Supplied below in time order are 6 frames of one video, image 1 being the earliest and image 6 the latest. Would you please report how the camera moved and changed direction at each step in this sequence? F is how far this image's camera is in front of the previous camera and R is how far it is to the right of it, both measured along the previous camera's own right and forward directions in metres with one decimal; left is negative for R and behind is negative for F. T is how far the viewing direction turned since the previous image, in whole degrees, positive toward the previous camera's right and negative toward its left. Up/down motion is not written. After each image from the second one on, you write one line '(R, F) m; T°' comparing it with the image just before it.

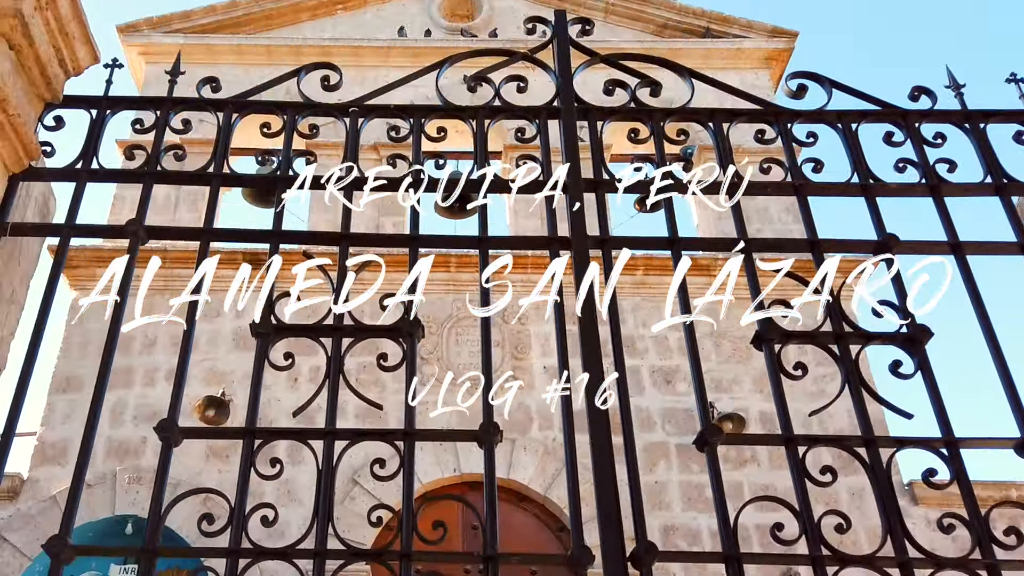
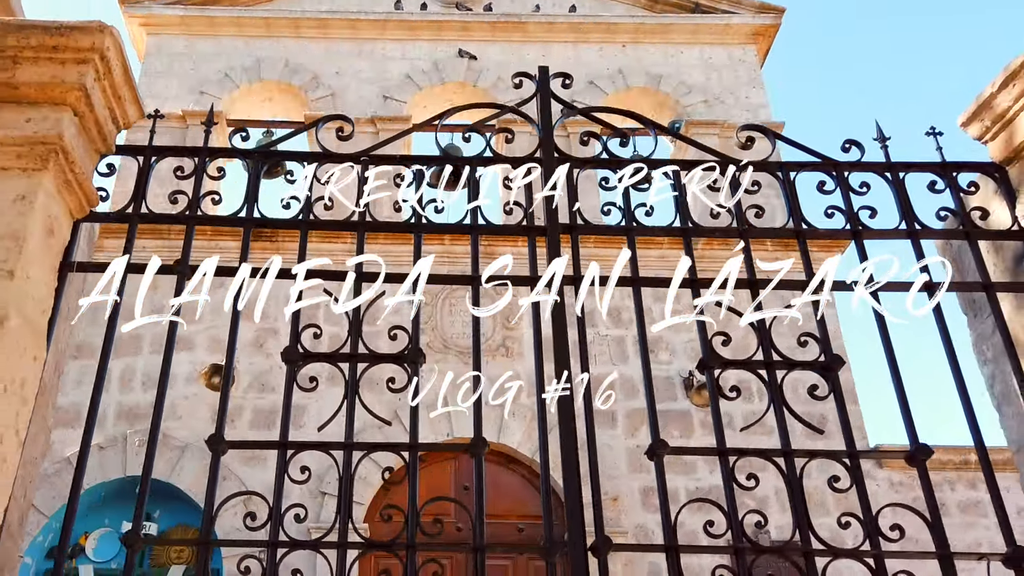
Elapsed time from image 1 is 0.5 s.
(0.0, -0.3) m; 0°
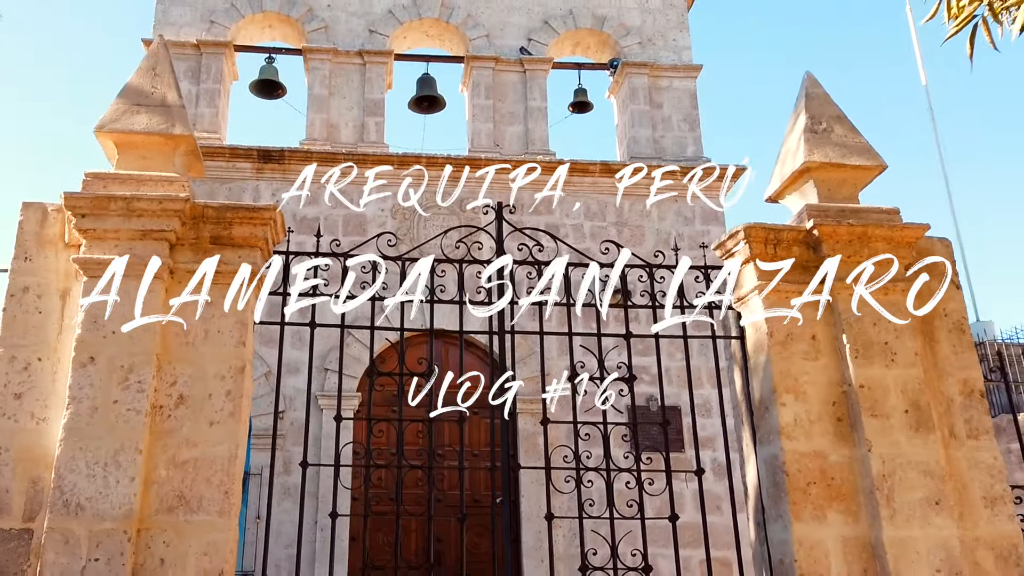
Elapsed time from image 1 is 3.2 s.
(0.0, -1.9) m; +2°
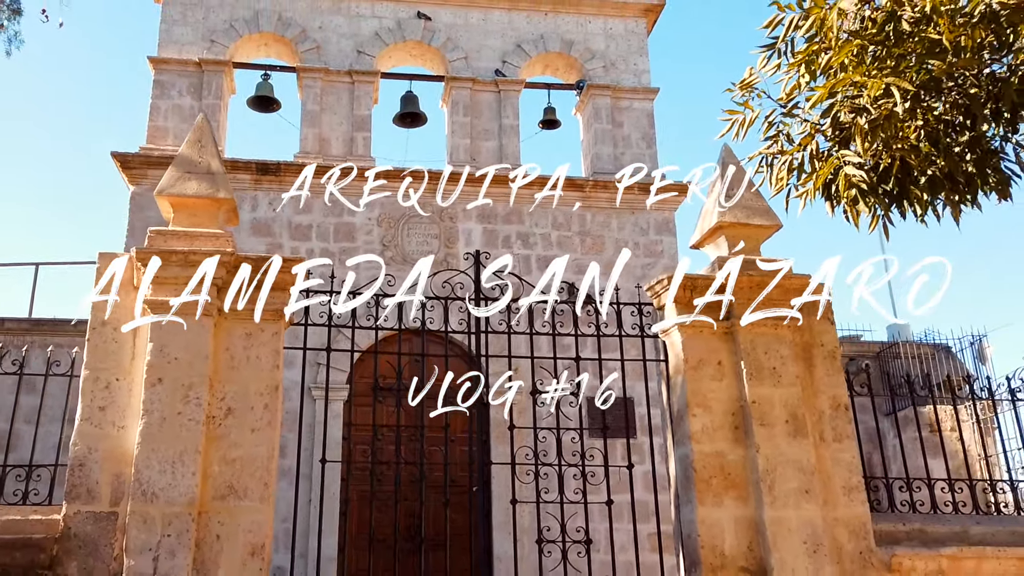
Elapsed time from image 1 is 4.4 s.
(0.0, -1.0) m; +1°
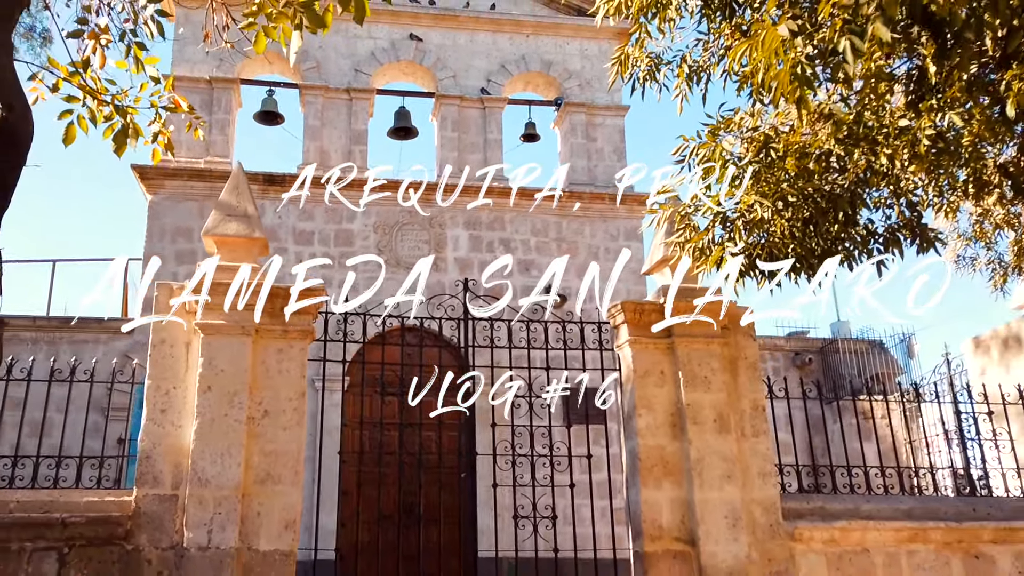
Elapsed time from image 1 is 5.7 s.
(0.0, -1.1) m; +1°
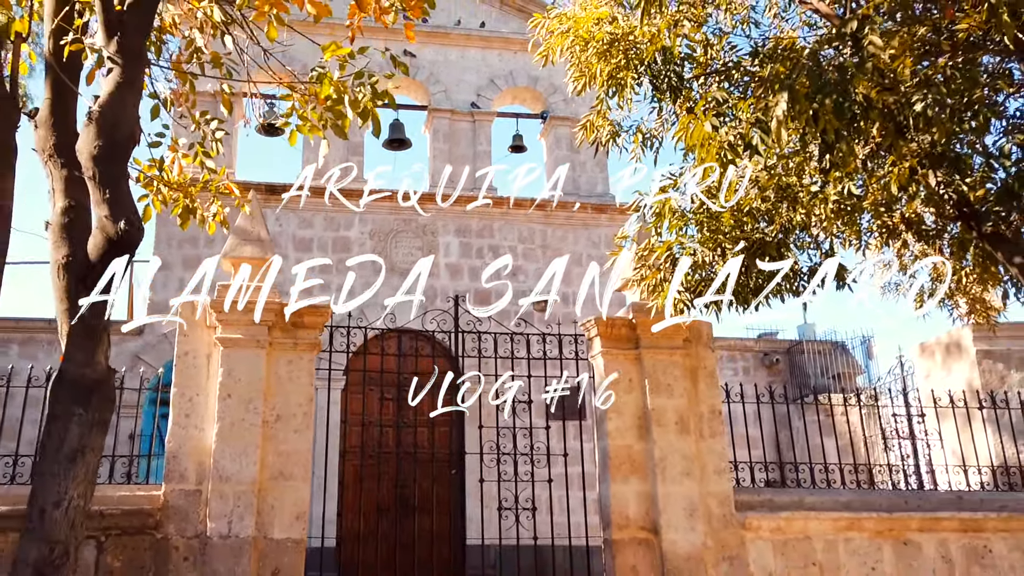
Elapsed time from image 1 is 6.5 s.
(0.0, -0.7) m; 0°
